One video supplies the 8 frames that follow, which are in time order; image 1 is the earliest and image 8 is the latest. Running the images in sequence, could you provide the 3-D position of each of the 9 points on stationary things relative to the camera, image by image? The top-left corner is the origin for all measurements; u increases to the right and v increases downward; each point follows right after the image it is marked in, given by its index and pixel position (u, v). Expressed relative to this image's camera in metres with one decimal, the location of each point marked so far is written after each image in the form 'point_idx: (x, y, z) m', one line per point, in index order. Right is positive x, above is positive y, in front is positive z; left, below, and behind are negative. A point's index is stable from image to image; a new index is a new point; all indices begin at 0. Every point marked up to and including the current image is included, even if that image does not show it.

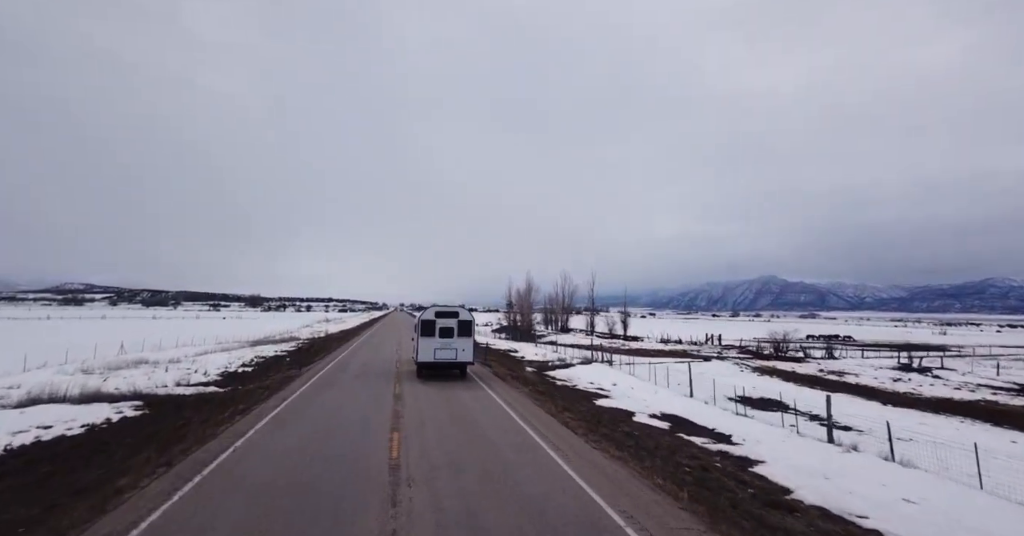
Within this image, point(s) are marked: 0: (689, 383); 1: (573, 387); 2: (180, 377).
0: (+6.6, -4.3, +16.0) m
1: (+2.3, -4.4, +16.0) m
2: (-12.7, -4.2, +16.5) m
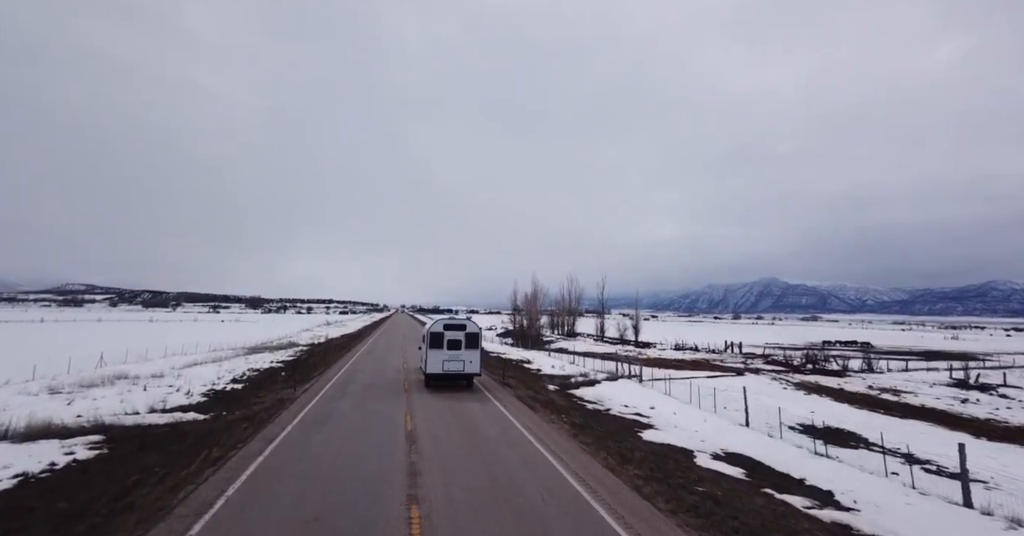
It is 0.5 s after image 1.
0: (+7.3, -4.5, +14.0) m
1: (+3.1, -4.6, +14.0) m
2: (-11.9, -4.4, +14.6) m
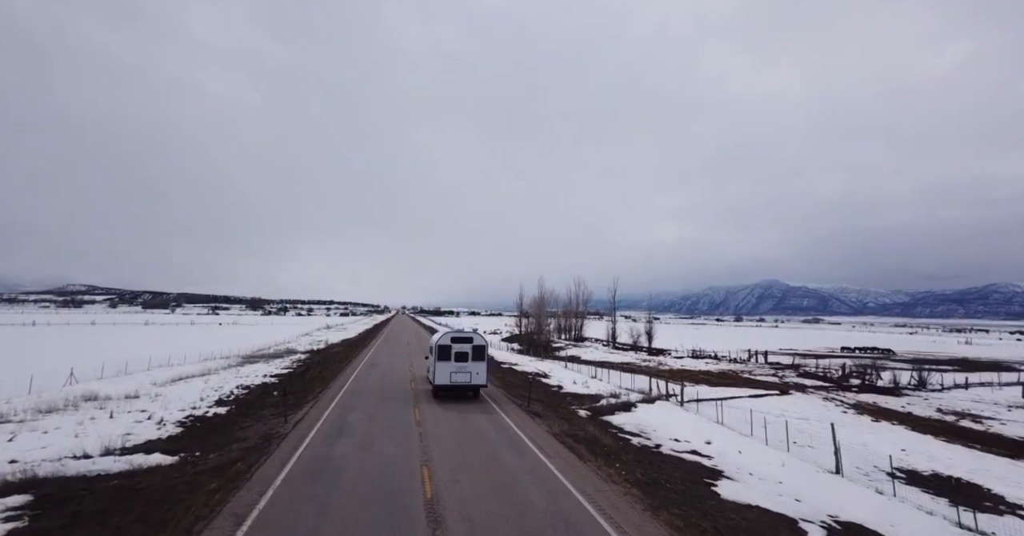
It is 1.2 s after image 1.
0: (+8.2, -4.8, +11.7) m
1: (+4.0, -4.9, +11.7) m
2: (-11.0, -4.6, +12.3) m
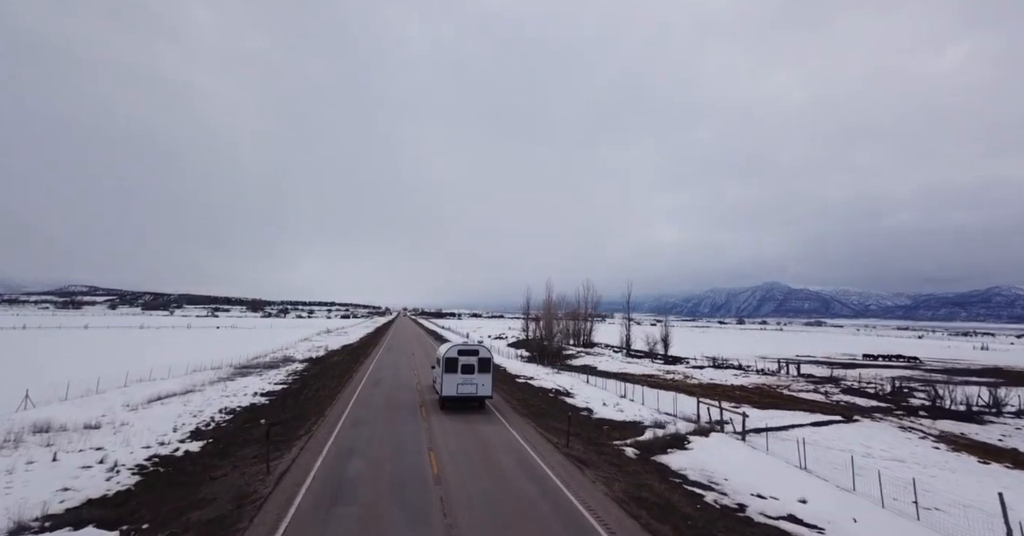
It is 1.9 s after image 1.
0: (+9.1, -5.0, +9.1) m
1: (+4.9, -5.1, +9.1) m
2: (-10.1, -4.8, +9.7) m
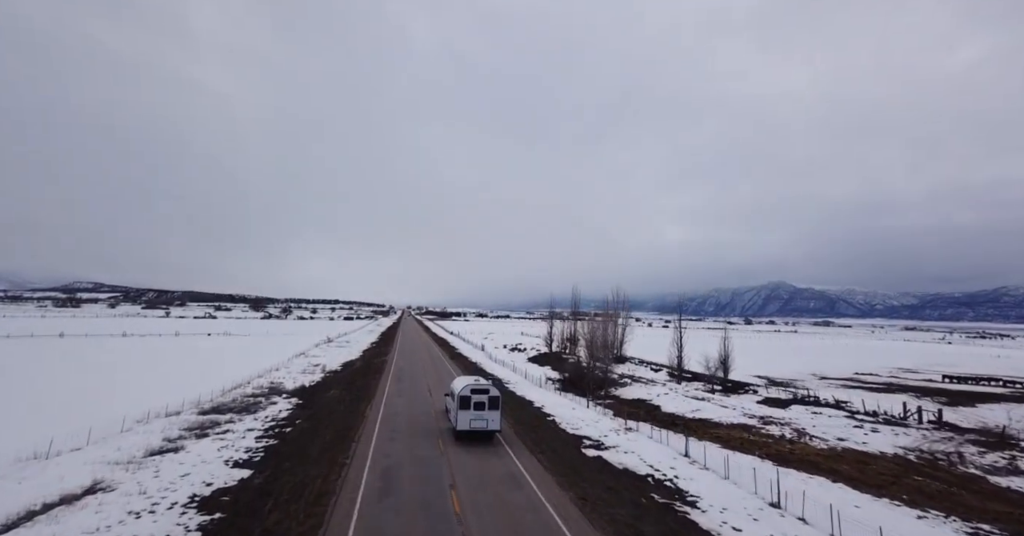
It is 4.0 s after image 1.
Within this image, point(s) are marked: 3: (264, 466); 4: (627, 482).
0: (+11.8, -6.1, +0.8) m
1: (+7.6, -6.2, +0.8) m
2: (-7.4, -5.8, +1.6) m
3: (-9.9, -7.8, +17.2) m
4: (+4.4, -7.8, +15.9) m
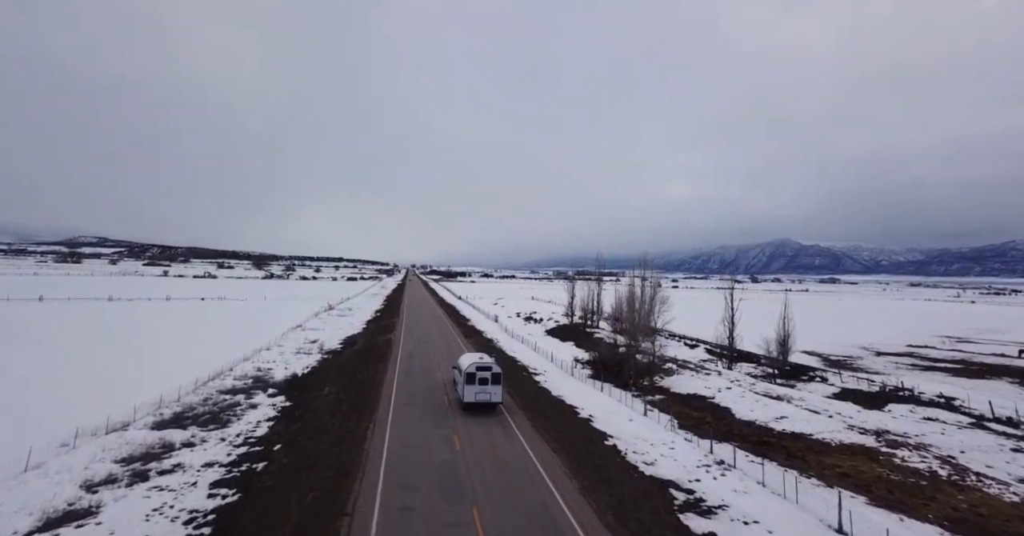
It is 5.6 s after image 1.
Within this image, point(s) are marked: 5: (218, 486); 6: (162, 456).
0: (+13.6, -7.2, -5.7) m
1: (+9.4, -7.3, -5.5) m
2: (-5.6, -7.0, -4.7) m
3: (-8.0, -7.5, +11.1) m
4: (+6.3, -7.6, +9.6) m
5: (-10.7, -7.7, +15.6) m
6: (-14.9, -7.7, +18.2) m
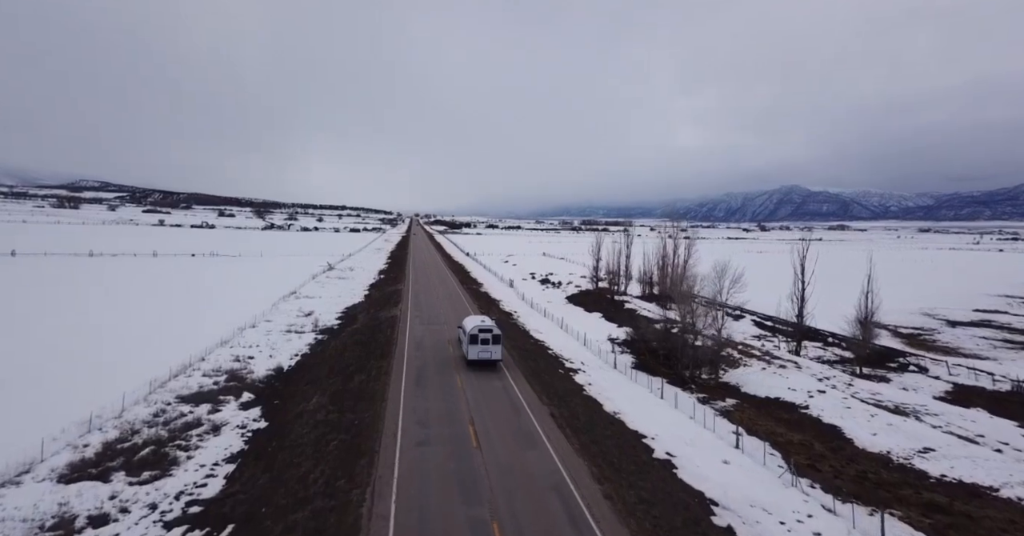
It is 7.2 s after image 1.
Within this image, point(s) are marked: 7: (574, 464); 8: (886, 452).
0: (+15.3, -9.8, -12.0) m
1: (+11.0, -9.9, -11.8) m
2: (-3.9, -9.6, -10.9) m
3: (-6.1, -8.3, +4.9) m
4: (+8.1, -8.4, +3.3) m
5: (-8.9, -8.0, +9.4) m
6: (-13.0, -7.7, +12.1) m
7: (+2.2, -6.9, +15.1) m
8: (+15.8, -7.4, +17.7) m
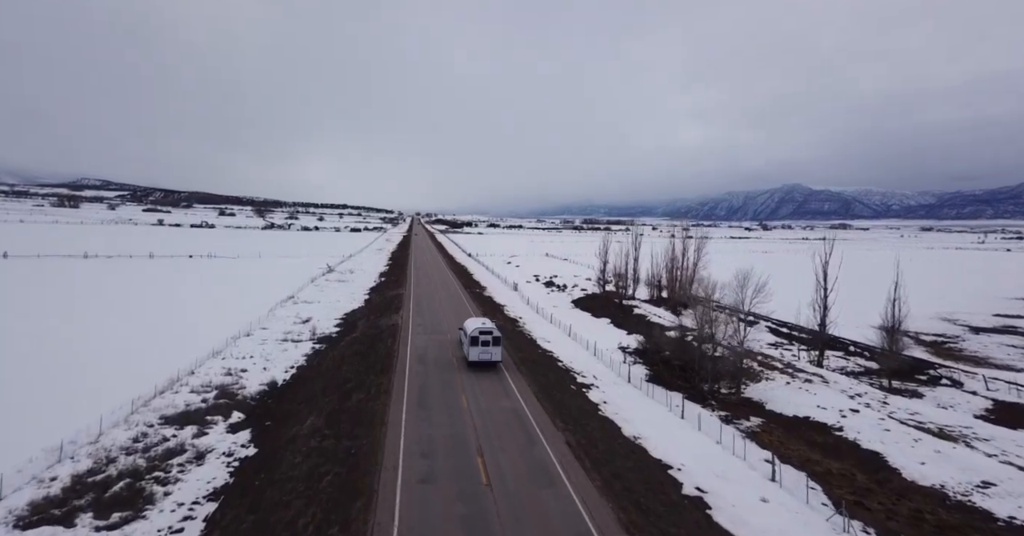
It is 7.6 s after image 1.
0: (+15.7, -10.4, -13.7) m
1: (+11.4, -10.5, -13.5) m
2: (-3.5, -10.2, -12.6) m
3: (-5.7, -8.8, +3.2) m
4: (+8.5, -9.0, +1.6) m
5: (-8.4, -8.6, +7.7) m
6: (-12.6, -8.2, +10.4) m
7: (+2.6, -7.4, +13.4) m
8: (+16.3, -7.9, +15.9) m
